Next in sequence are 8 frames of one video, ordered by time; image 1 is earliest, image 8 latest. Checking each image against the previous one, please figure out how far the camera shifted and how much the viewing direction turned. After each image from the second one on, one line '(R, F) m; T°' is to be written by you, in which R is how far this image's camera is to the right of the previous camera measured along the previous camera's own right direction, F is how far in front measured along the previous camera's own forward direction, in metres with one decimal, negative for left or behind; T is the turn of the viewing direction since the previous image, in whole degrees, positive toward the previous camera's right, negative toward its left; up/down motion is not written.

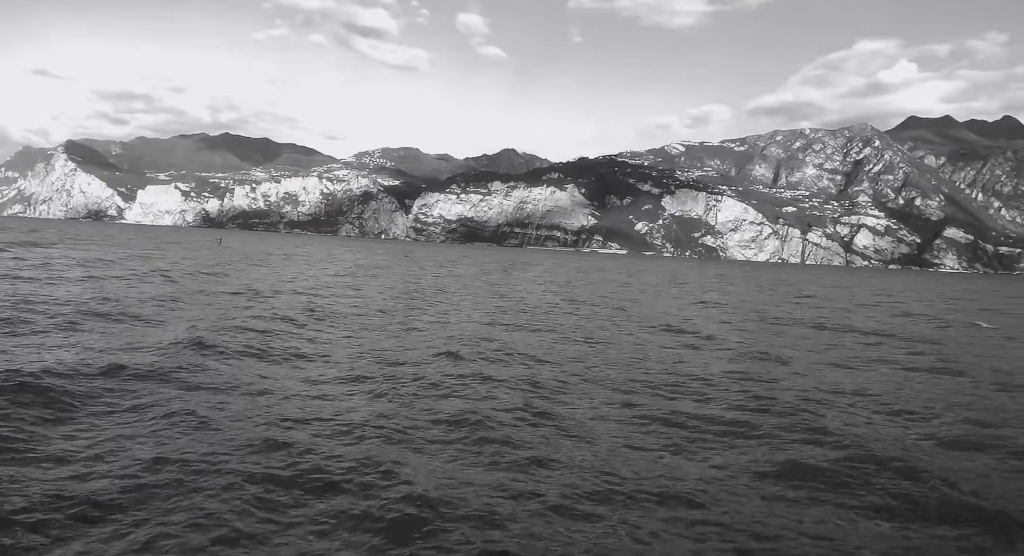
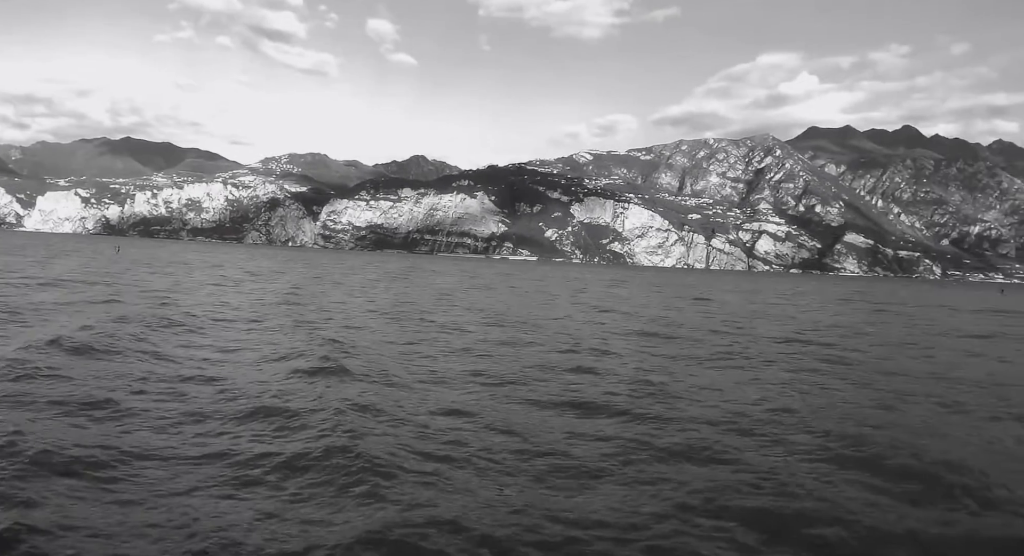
(+6.3, -0.2) m; +4°
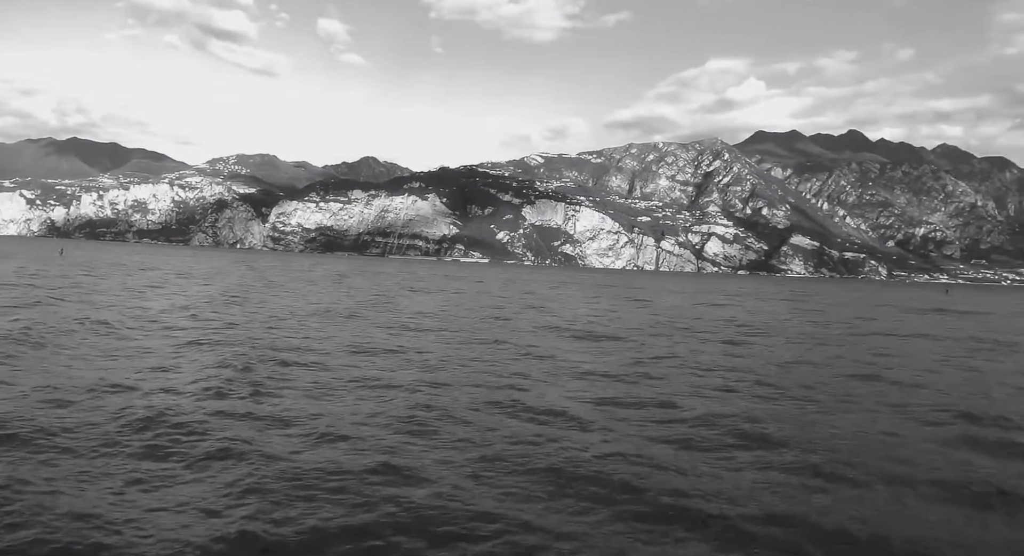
(+3.1, -0.8) m; +2°
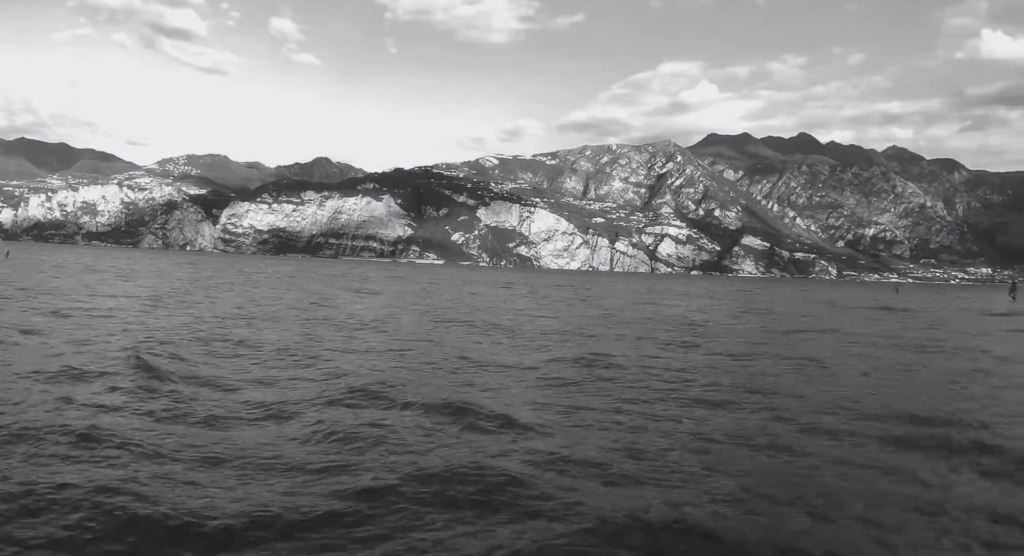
(+2.2, -0.7) m; +2°
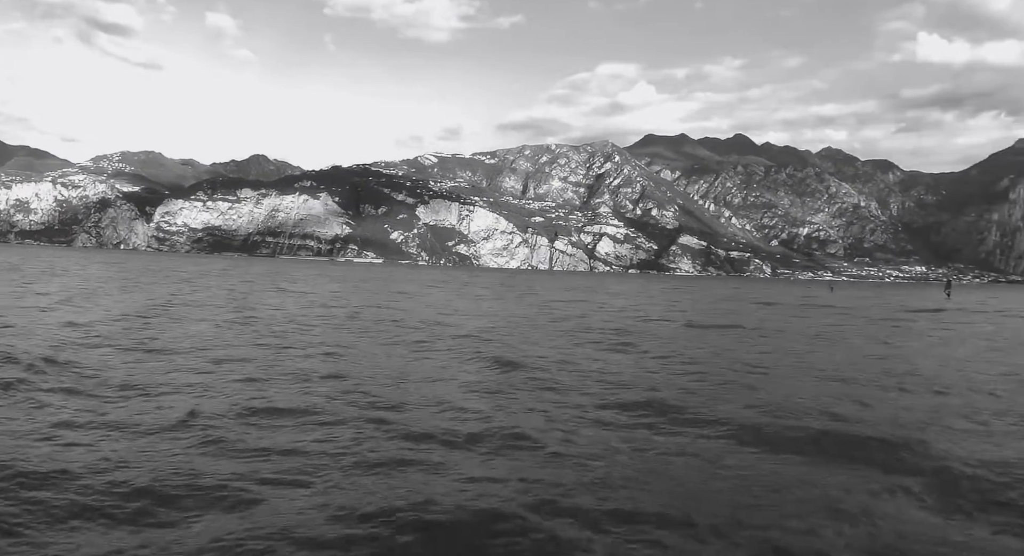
(+2.8, -0.9) m; +3°
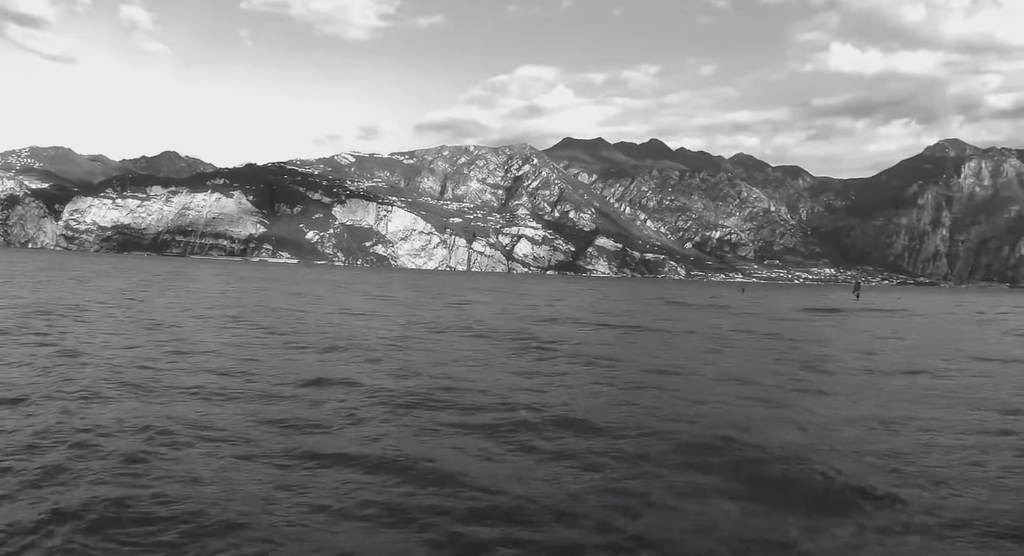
(+1.8, -1.1) m; +5°
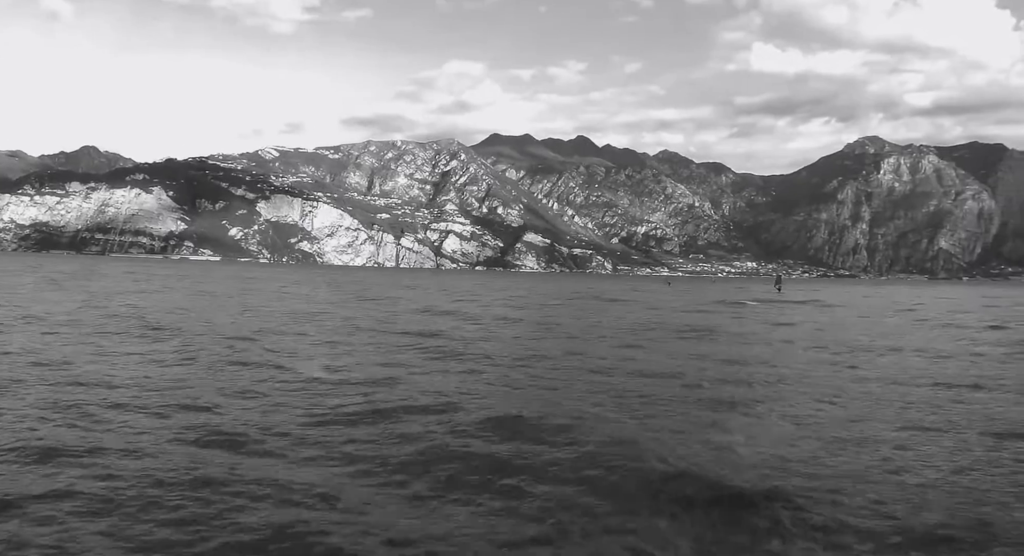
(+0.5, -0.7) m; +5°
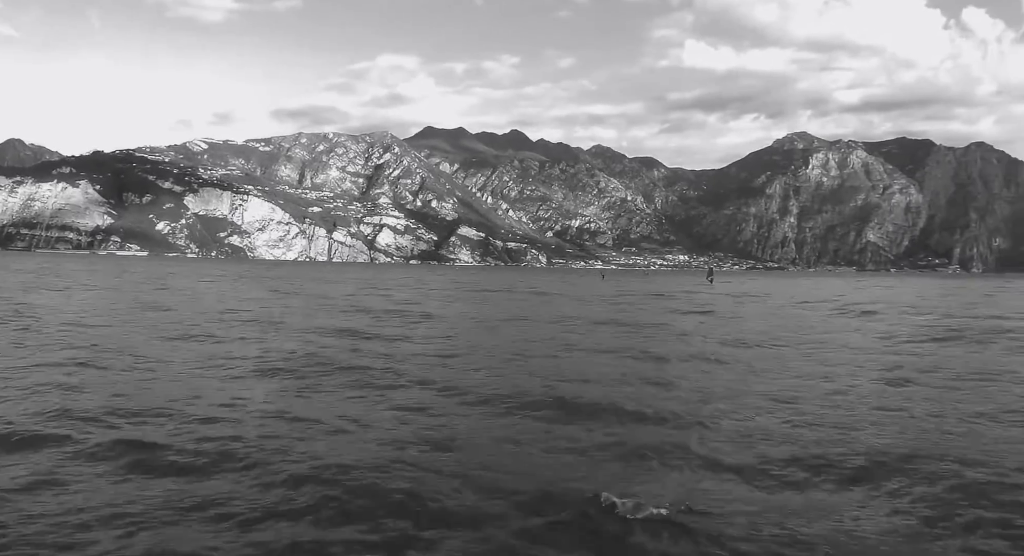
(+0.3, -0.7) m; +4°
